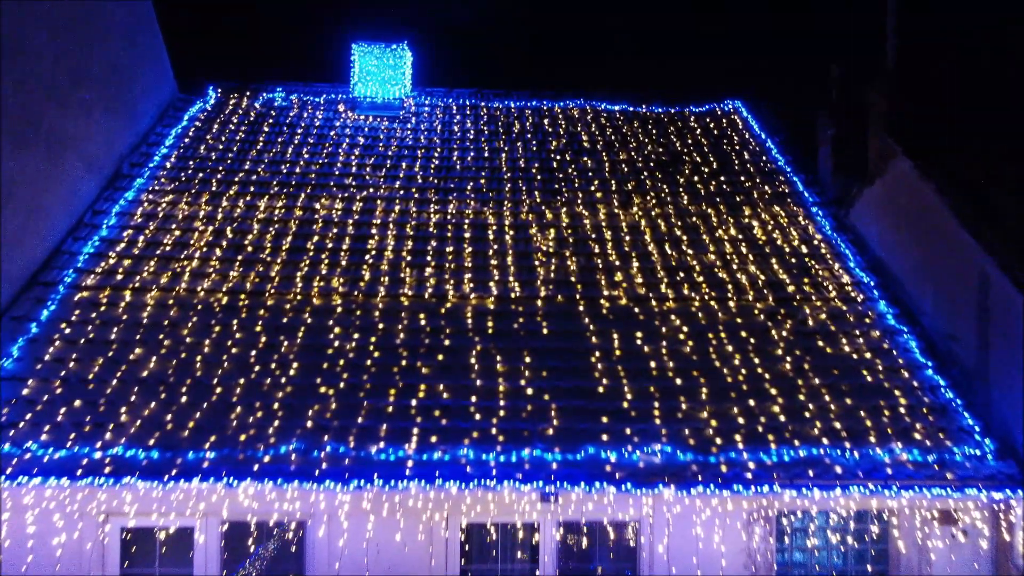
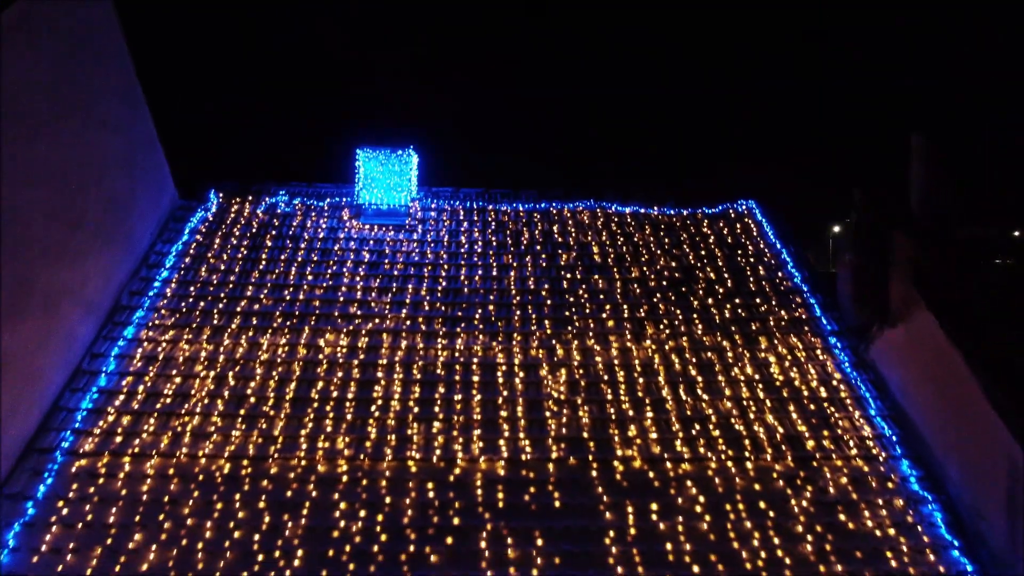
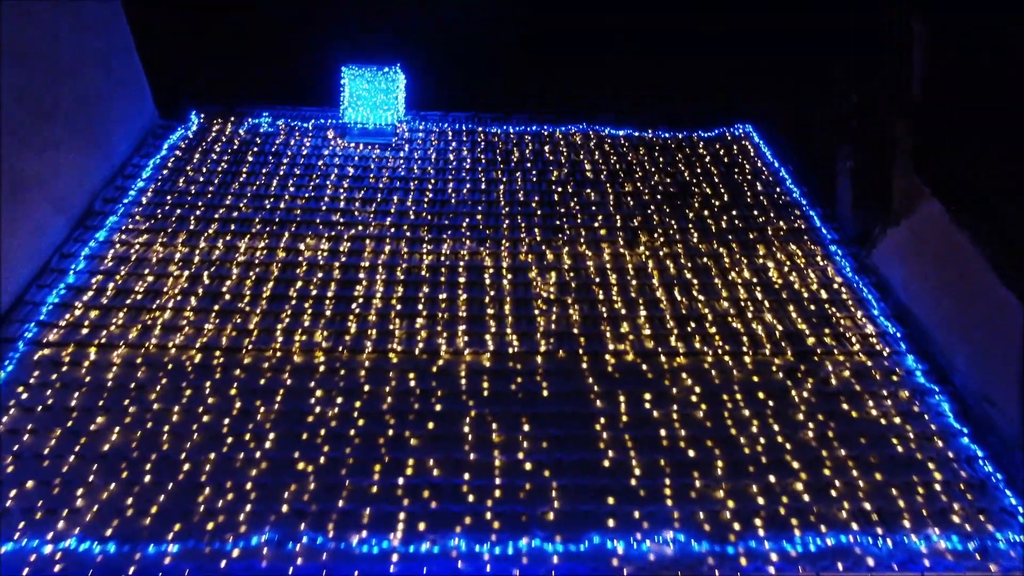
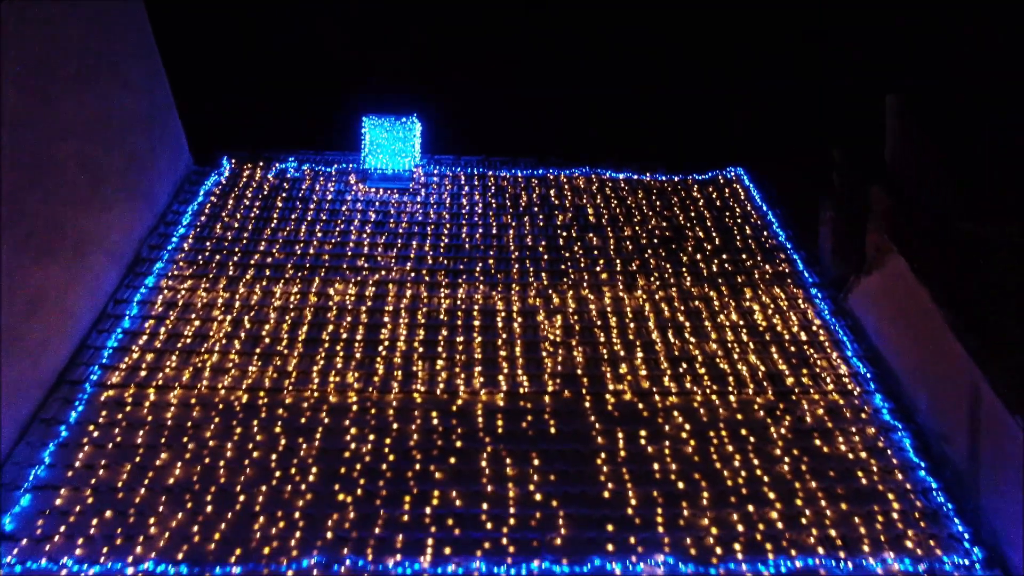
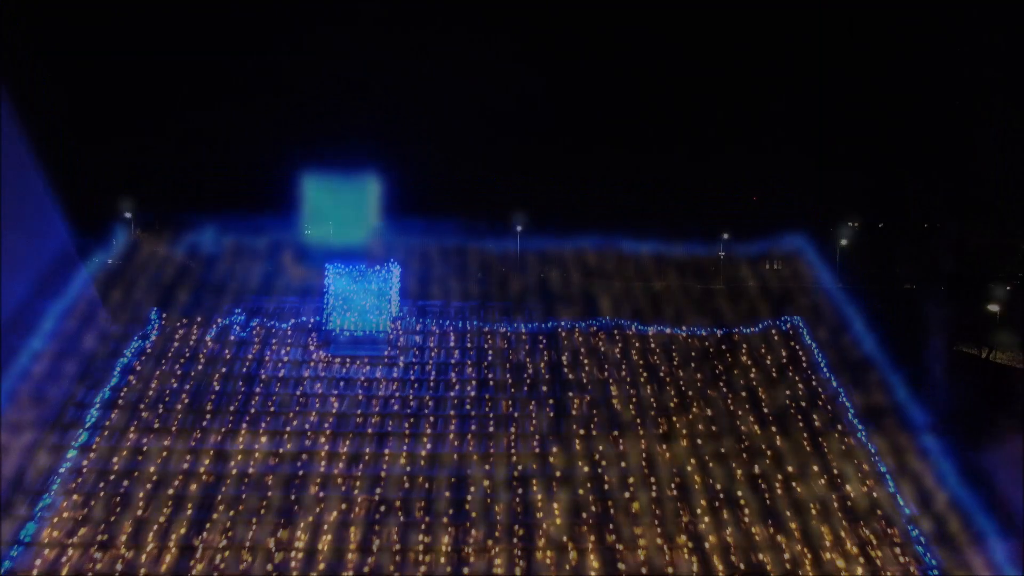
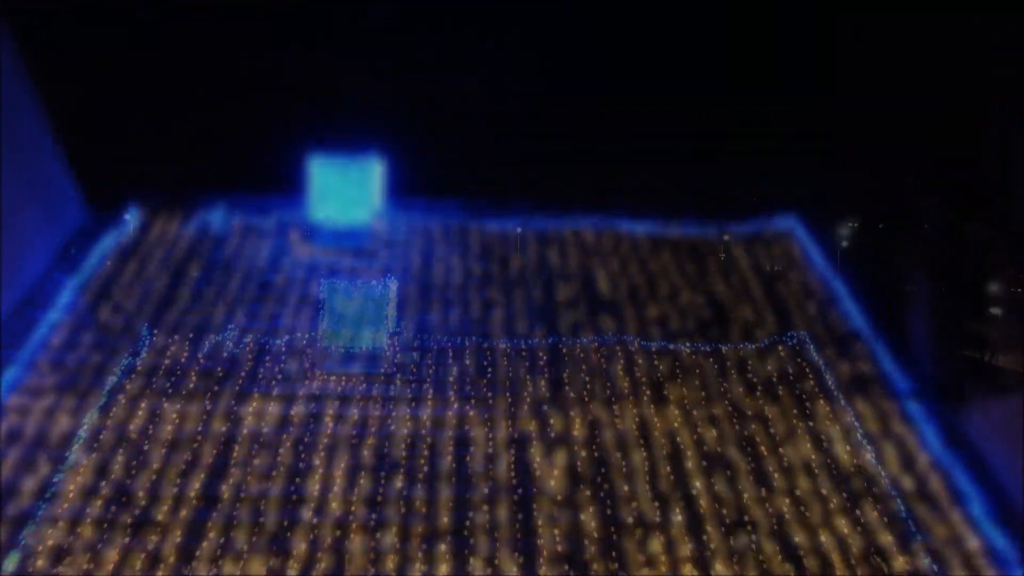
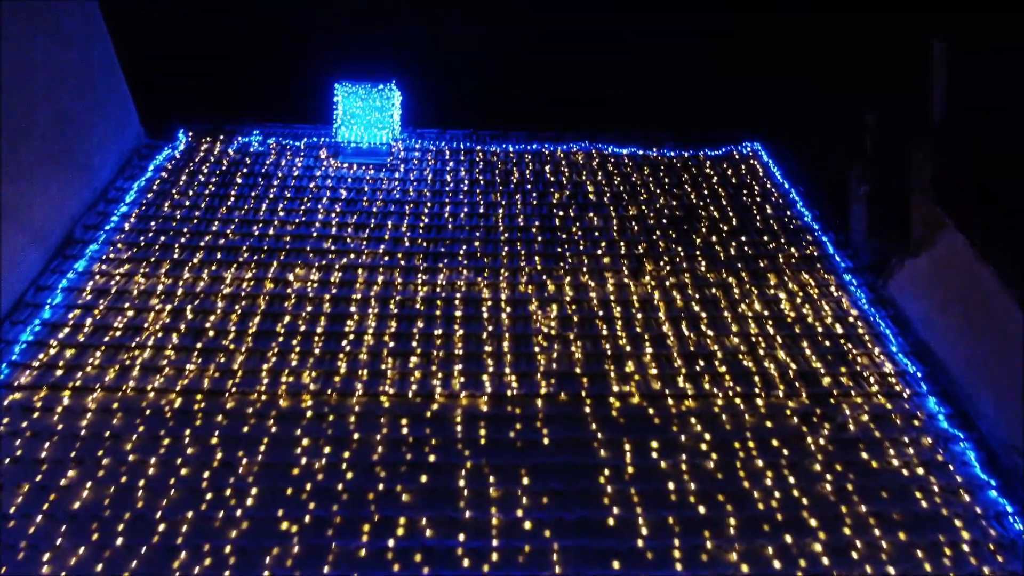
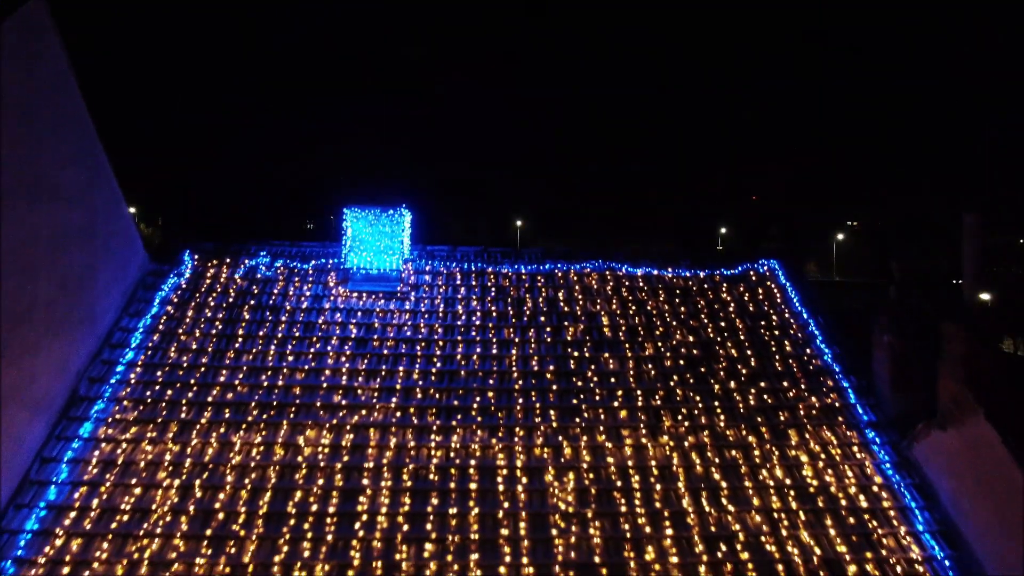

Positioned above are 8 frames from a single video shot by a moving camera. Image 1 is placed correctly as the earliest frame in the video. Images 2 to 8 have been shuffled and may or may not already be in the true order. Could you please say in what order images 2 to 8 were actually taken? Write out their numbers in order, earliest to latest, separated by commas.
3, 7, 6, 5, 8, 2, 4
